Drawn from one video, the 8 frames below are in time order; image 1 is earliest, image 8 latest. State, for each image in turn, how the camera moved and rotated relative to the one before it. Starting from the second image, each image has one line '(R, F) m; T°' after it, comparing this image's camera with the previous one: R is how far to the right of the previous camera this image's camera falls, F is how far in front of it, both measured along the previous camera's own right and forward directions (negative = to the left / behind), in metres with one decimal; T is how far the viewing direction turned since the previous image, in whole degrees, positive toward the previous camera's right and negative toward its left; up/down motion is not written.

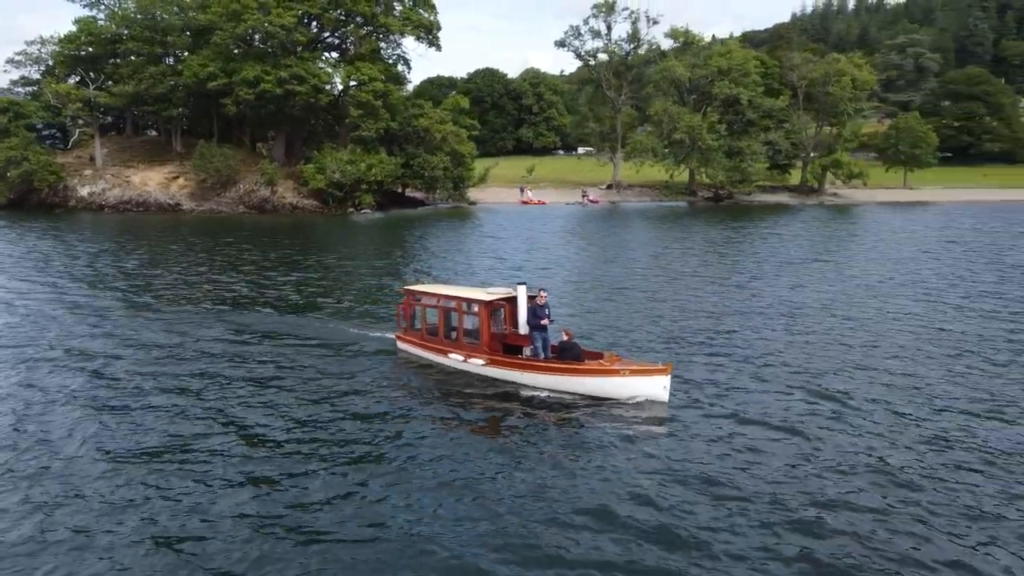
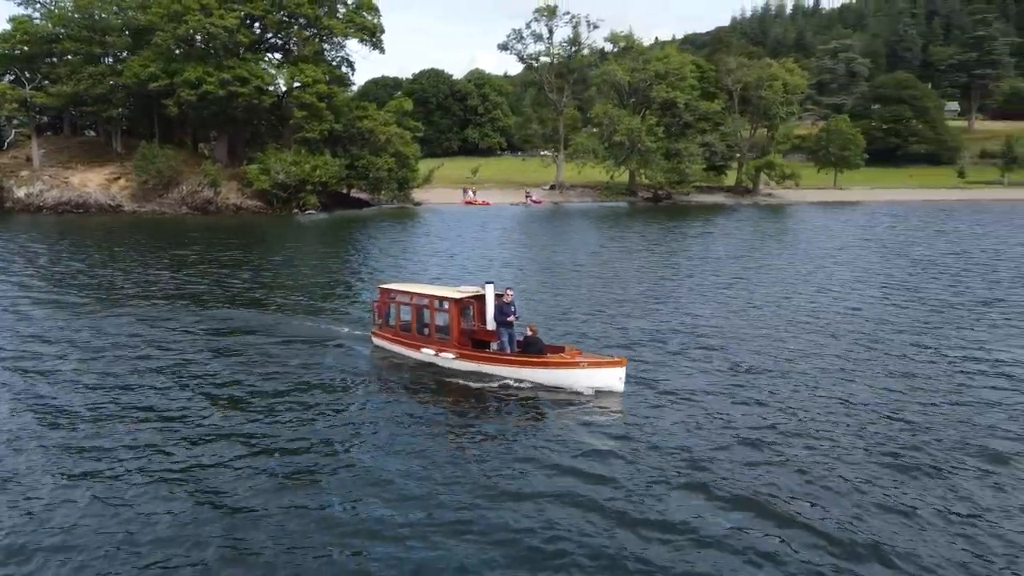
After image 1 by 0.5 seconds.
(+0.3, -1.4) m; +4°
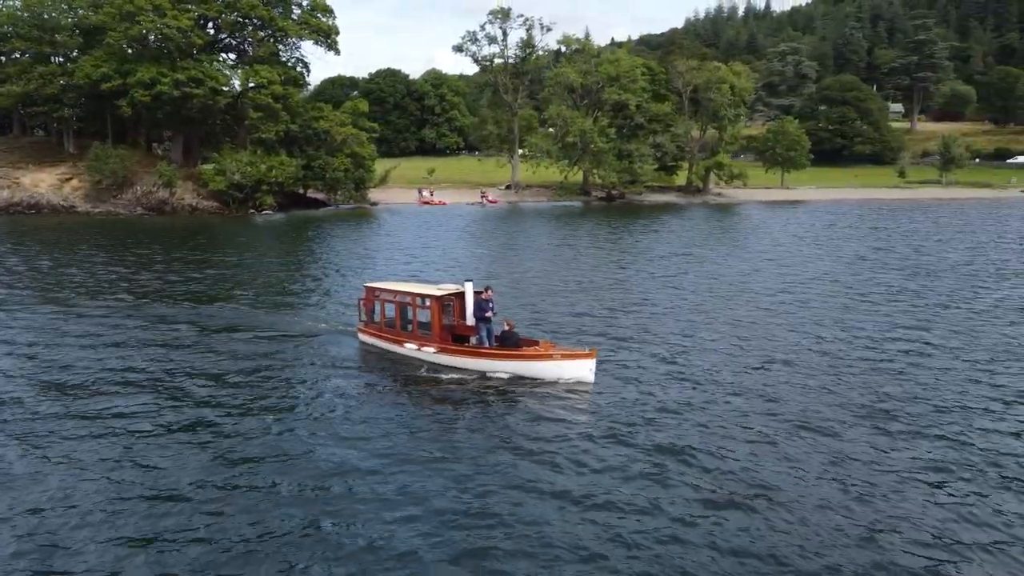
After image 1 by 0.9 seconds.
(+0.3, -1.4) m; +3°
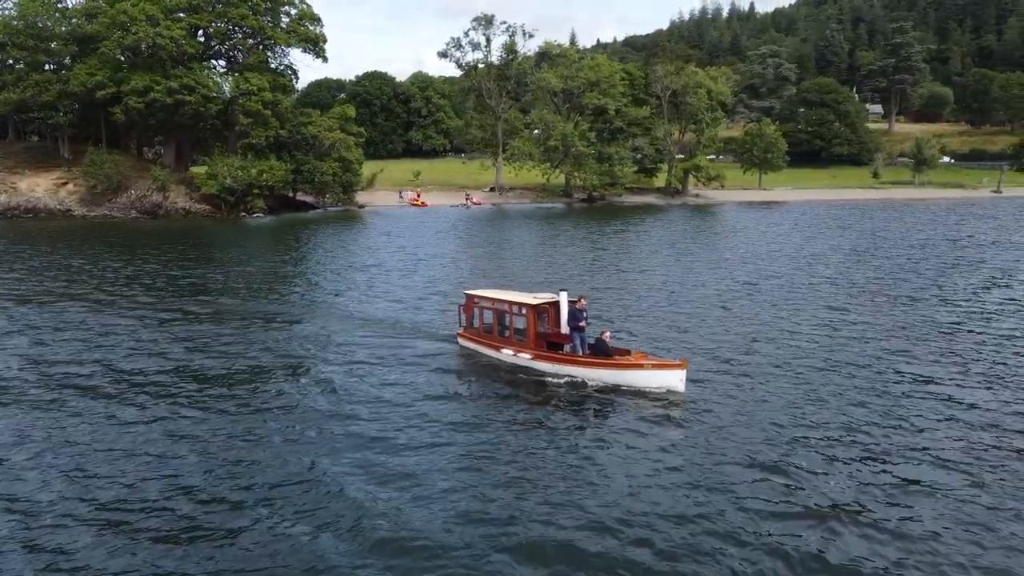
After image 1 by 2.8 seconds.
(+0.5, -2.6) m; +1°
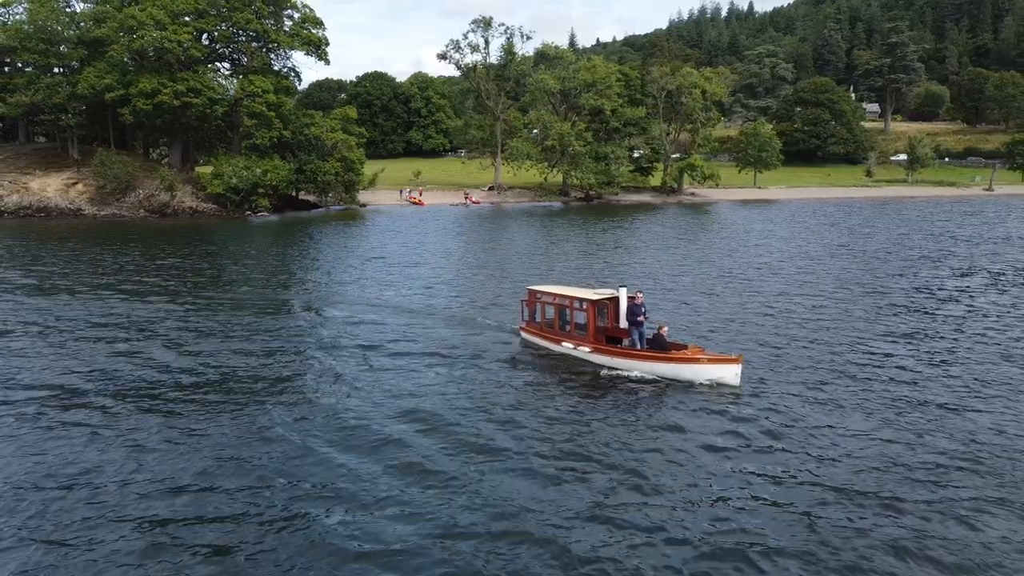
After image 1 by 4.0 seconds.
(+0.2, -1.9) m; 0°
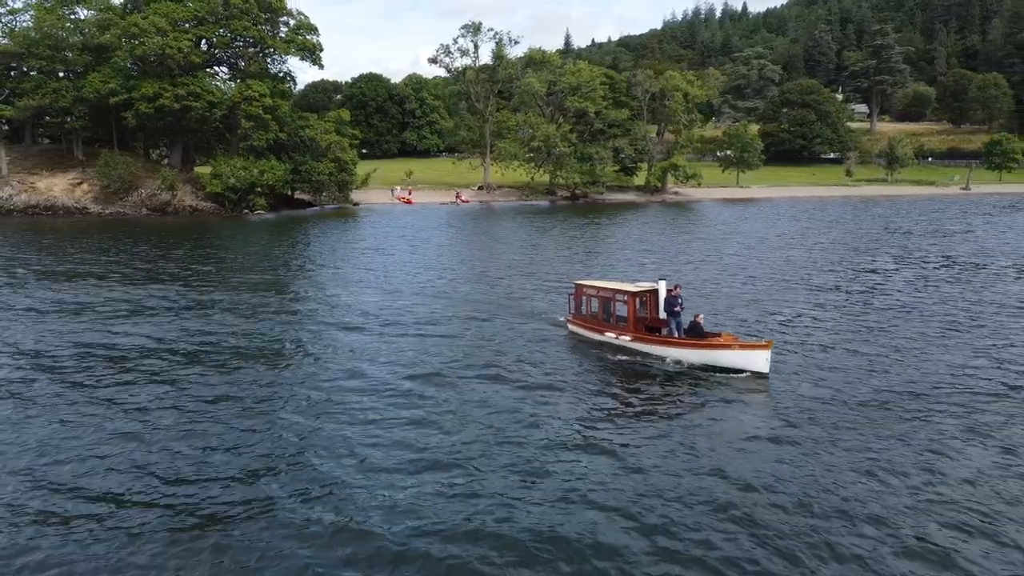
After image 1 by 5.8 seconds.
(+1.1, -3.5) m; 0°
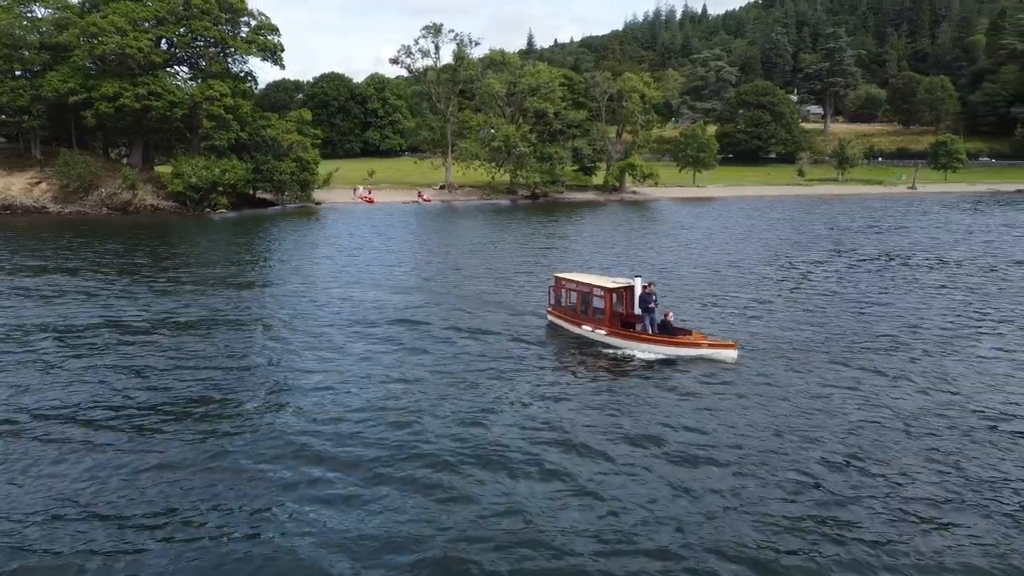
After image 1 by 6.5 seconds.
(+0.4, -1.6) m; +2°
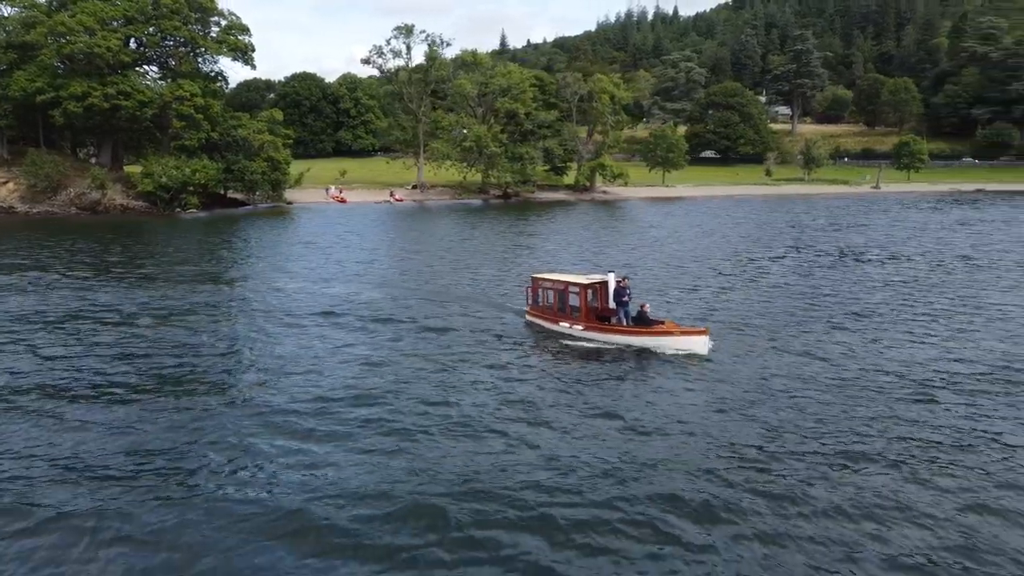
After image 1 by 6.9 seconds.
(+0.3, -0.9) m; +2°
